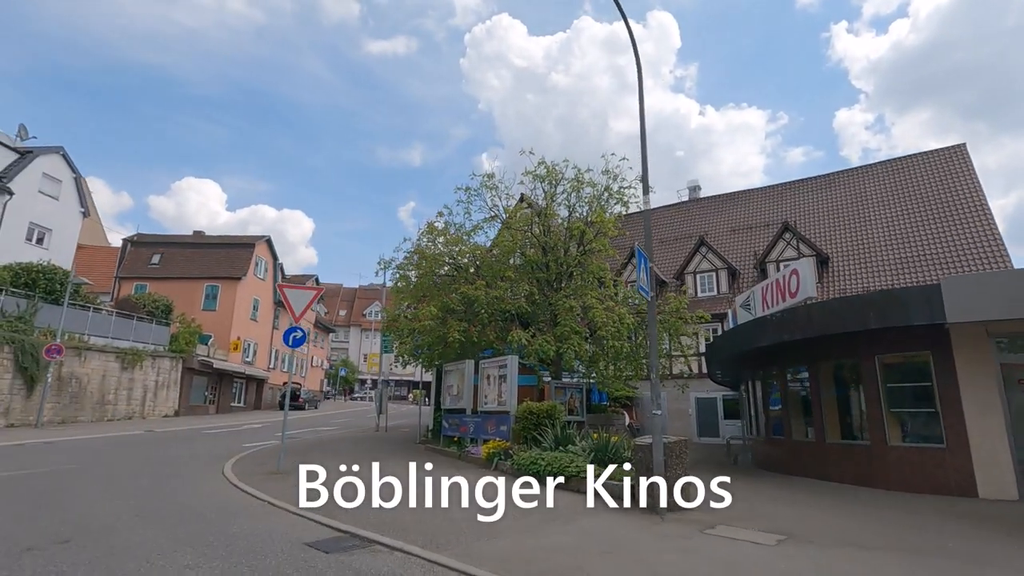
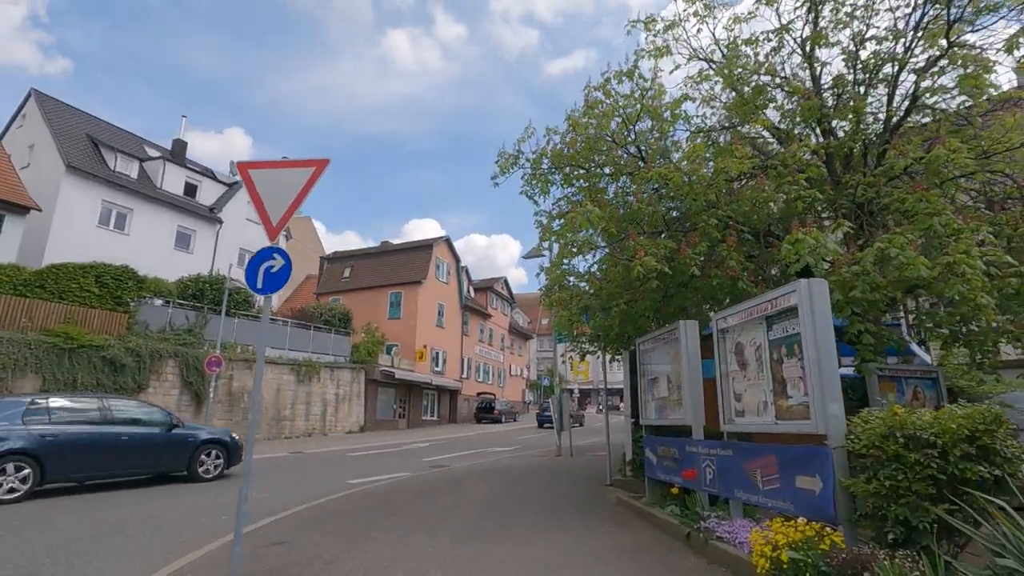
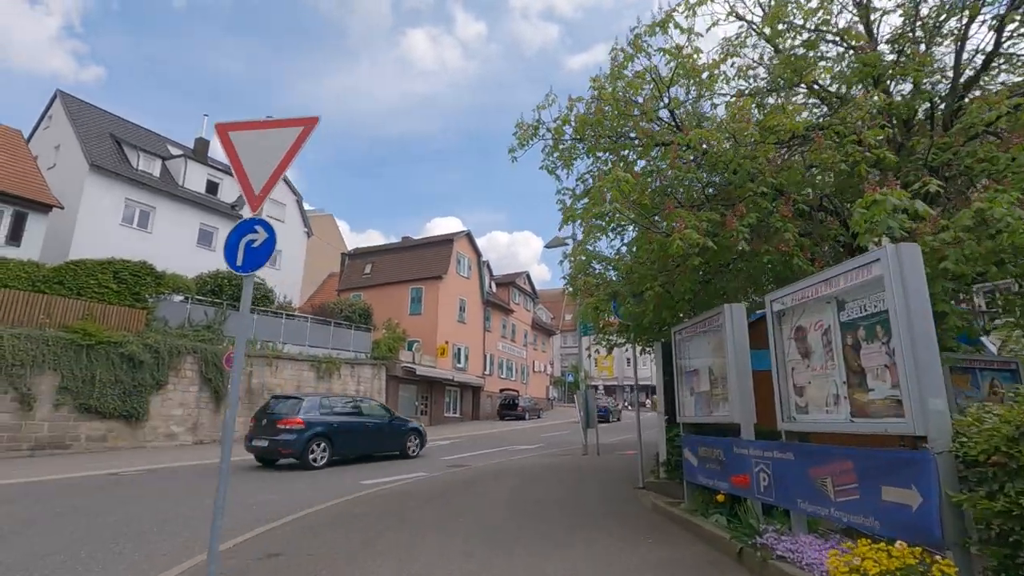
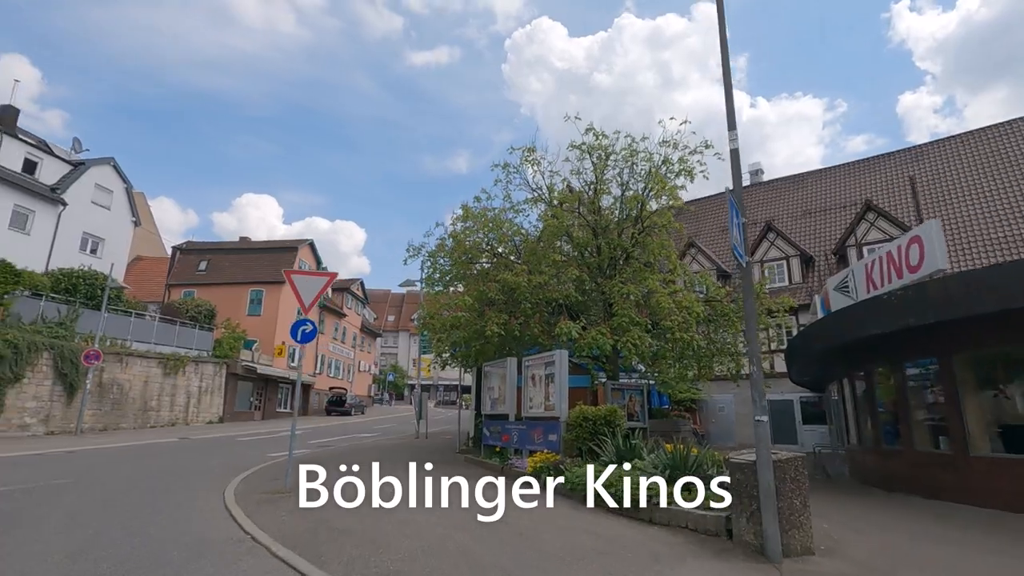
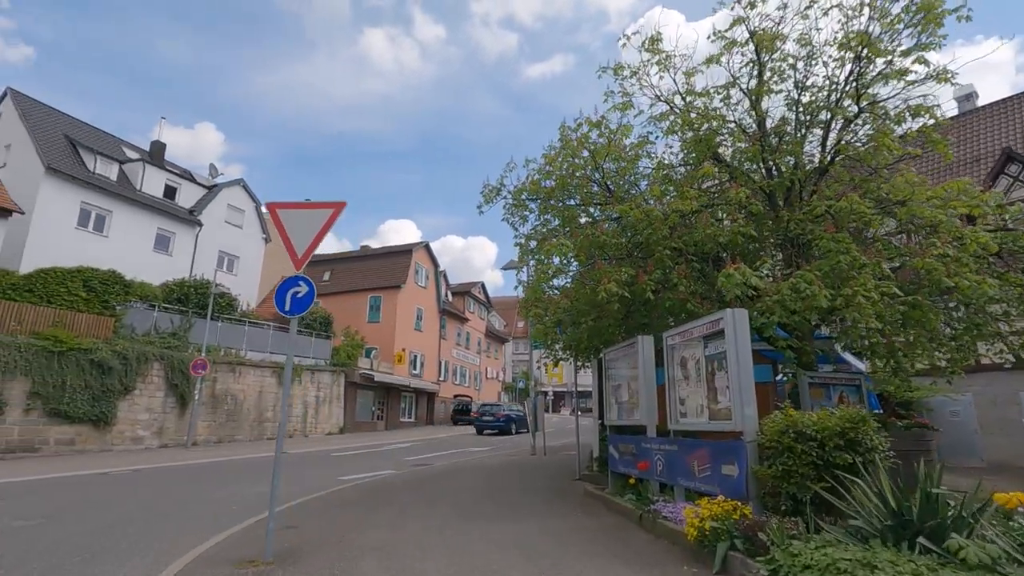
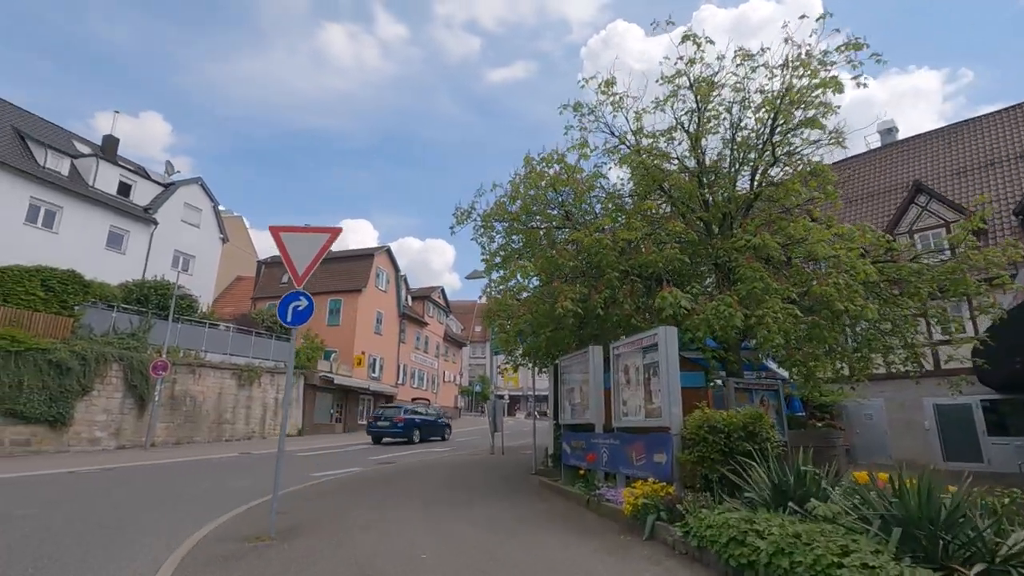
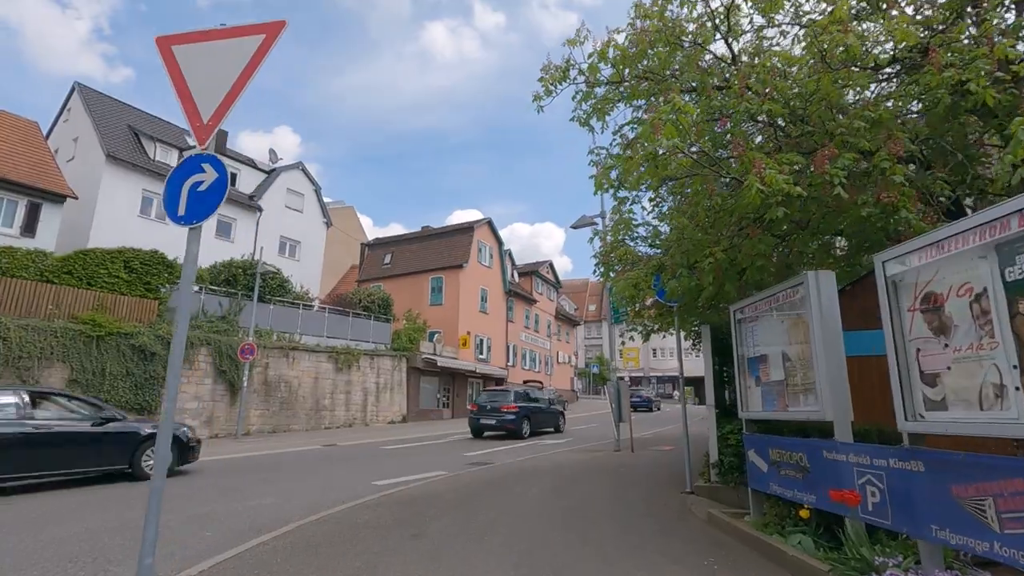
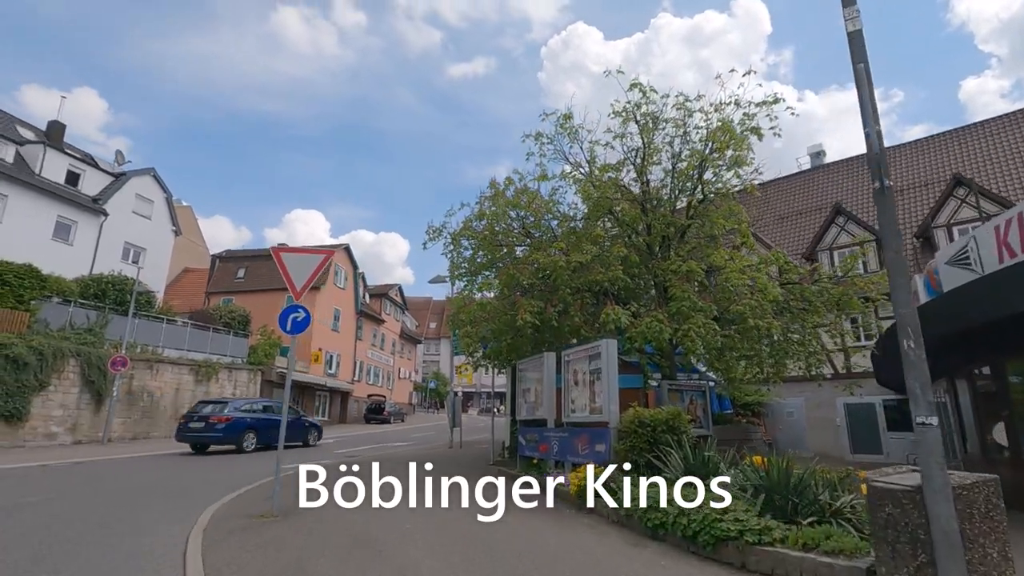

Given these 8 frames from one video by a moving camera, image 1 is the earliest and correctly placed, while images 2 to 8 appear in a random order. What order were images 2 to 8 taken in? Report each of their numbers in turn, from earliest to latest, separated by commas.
4, 8, 6, 5, 2, 3, 7
